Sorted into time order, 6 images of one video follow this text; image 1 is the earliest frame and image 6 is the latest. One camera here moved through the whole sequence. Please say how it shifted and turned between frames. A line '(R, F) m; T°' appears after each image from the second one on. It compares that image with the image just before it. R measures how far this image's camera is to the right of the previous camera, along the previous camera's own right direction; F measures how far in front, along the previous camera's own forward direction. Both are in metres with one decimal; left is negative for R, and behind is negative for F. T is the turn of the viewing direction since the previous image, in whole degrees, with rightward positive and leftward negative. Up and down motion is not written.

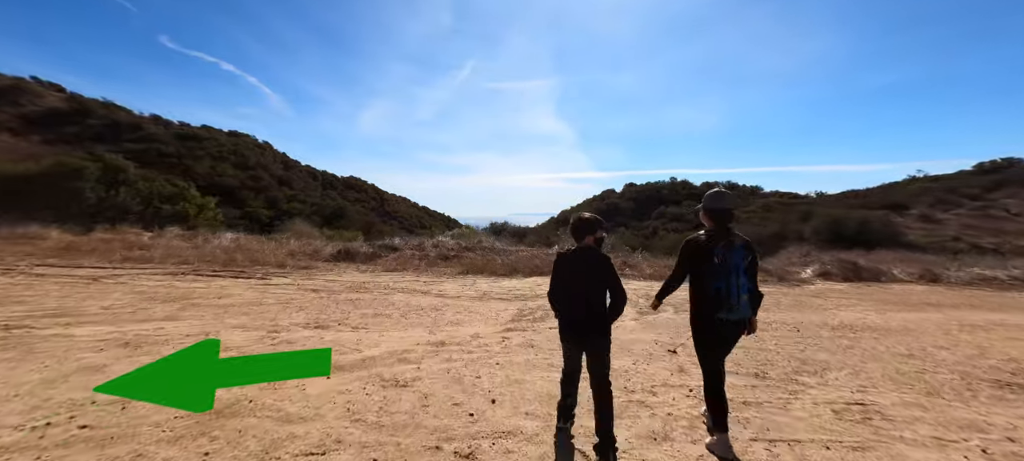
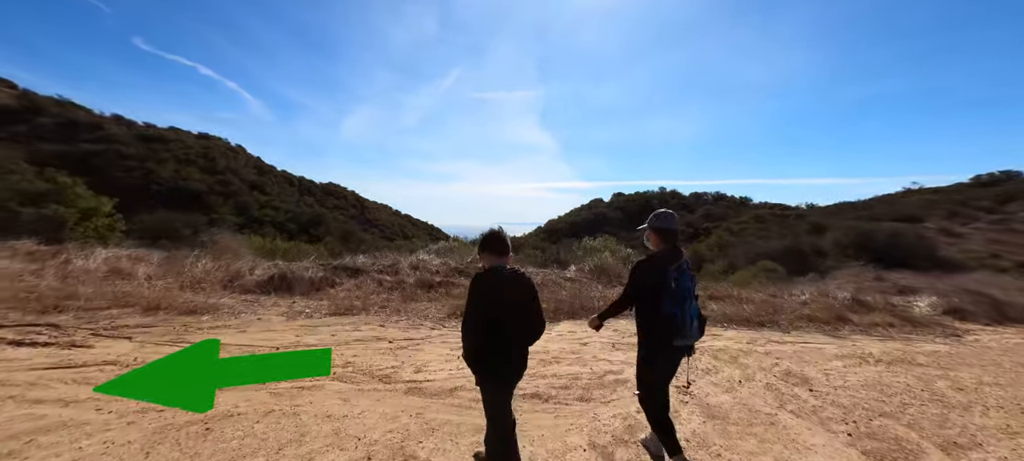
(-0.5, +3.0) m; +2°
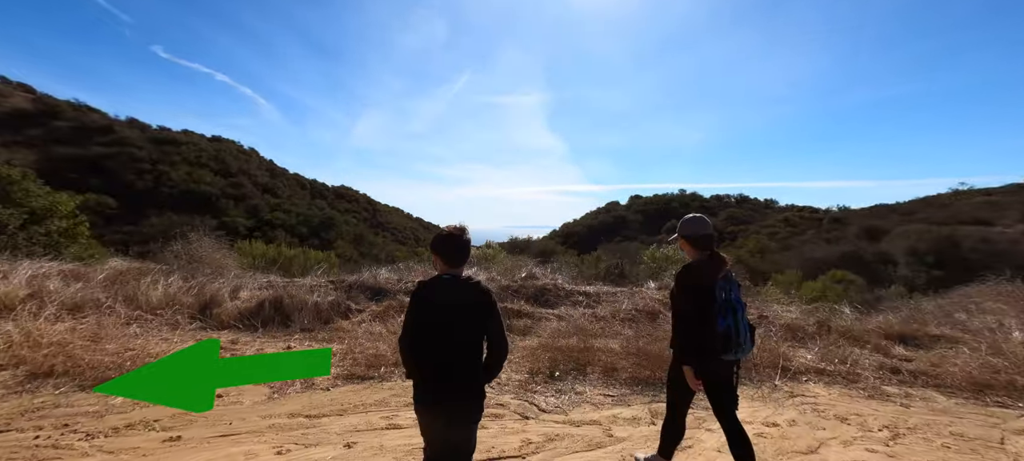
(-1.0, +2.1) m; -1°
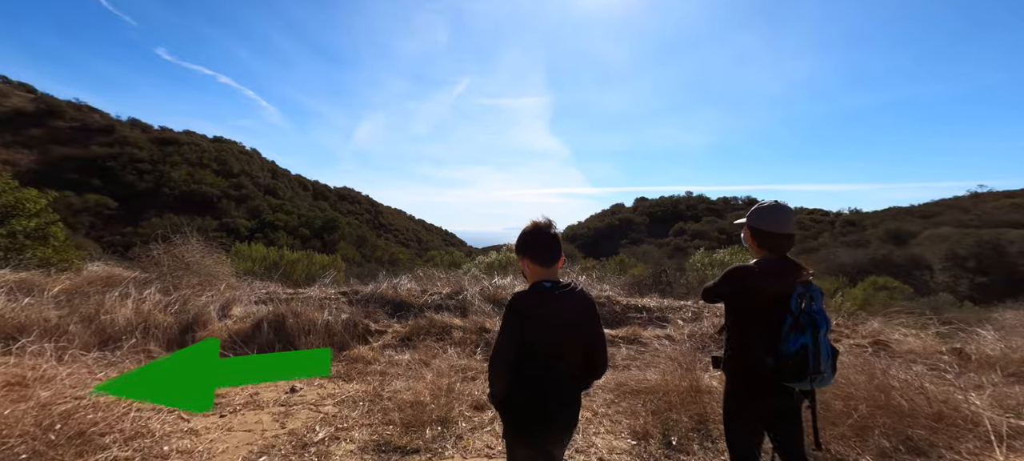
(-0.6, +1.1) m; 0°
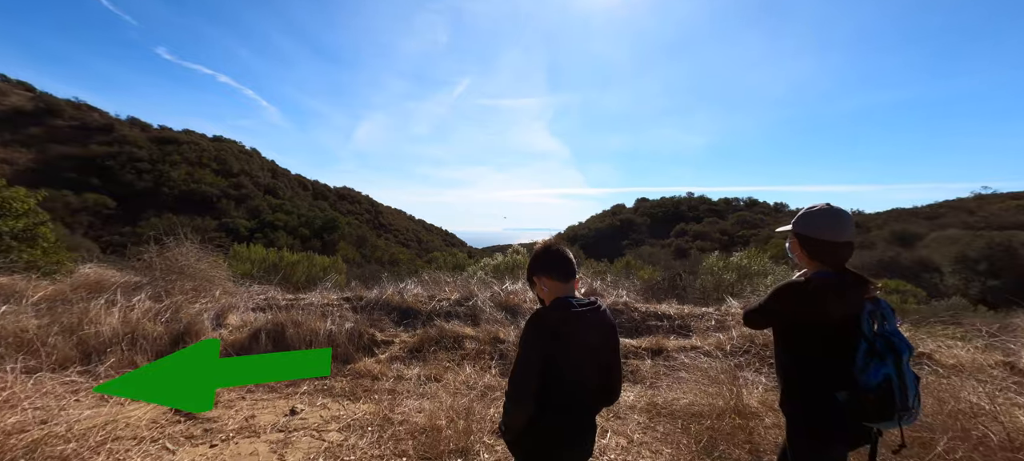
(-0.2, +0.3) m; 0°
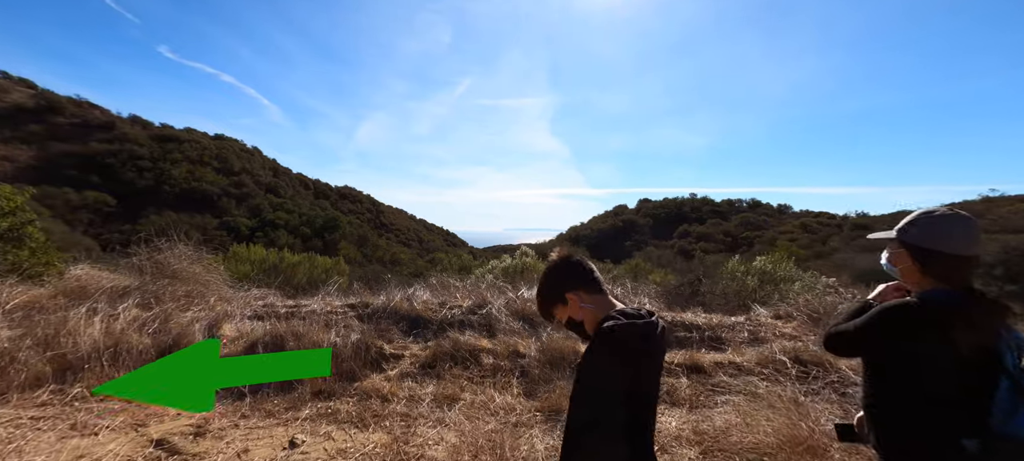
(-0.2, +0.4) m; 0°
